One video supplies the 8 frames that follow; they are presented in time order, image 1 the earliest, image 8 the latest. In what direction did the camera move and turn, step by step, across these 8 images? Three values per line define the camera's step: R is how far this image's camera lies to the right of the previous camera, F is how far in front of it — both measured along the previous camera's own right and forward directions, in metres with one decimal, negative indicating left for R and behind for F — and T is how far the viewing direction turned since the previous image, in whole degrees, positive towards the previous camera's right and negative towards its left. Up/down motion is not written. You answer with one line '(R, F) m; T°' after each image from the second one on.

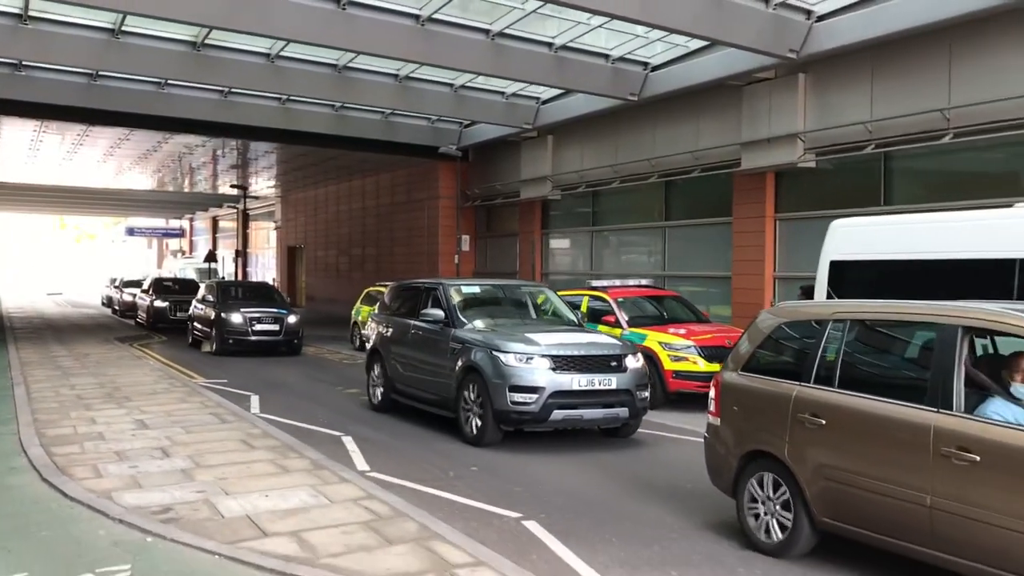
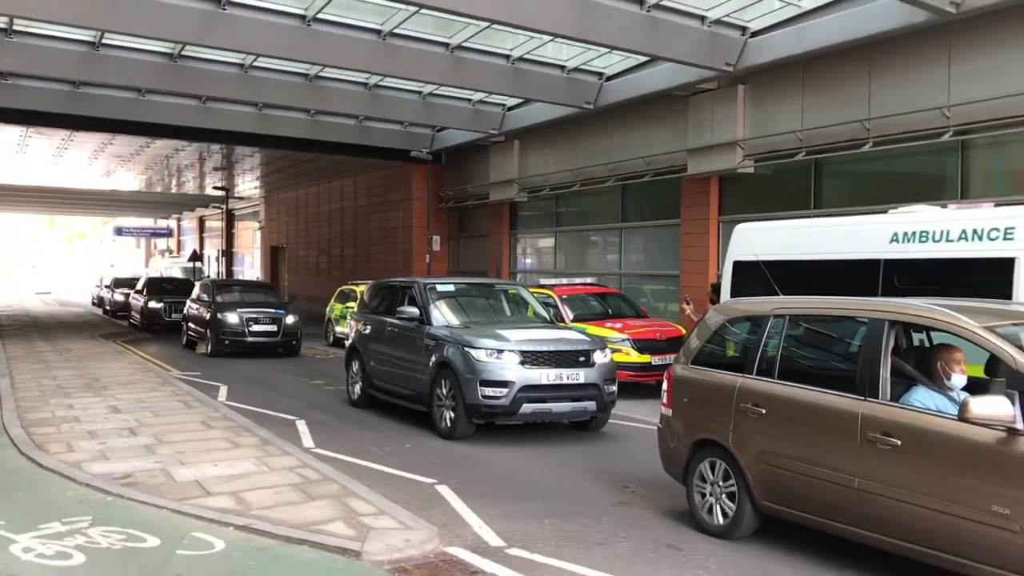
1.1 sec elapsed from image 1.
(+0.7, -1.0) m; 0°
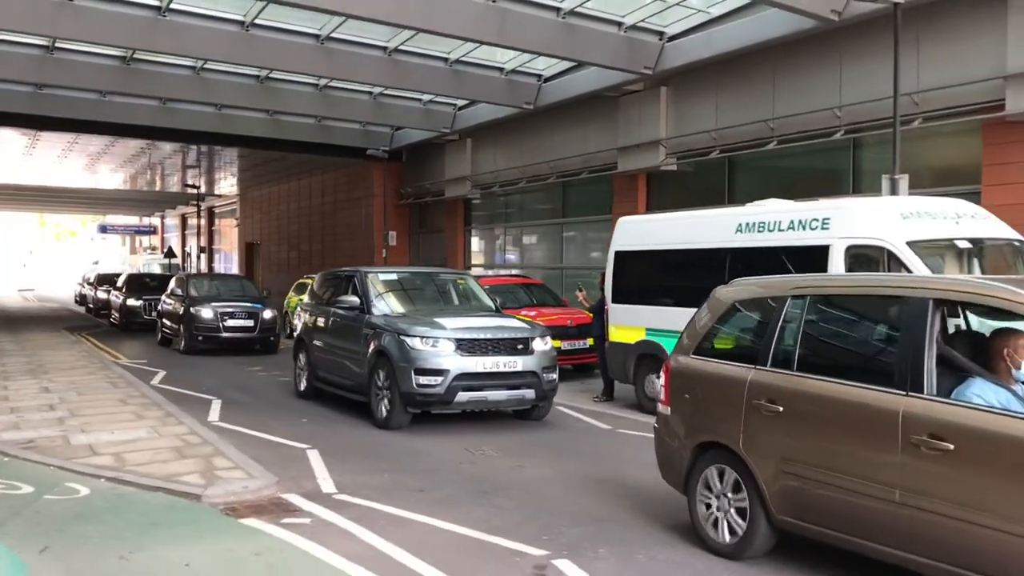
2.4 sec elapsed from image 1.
(+1.3, -0.9) m; 0°
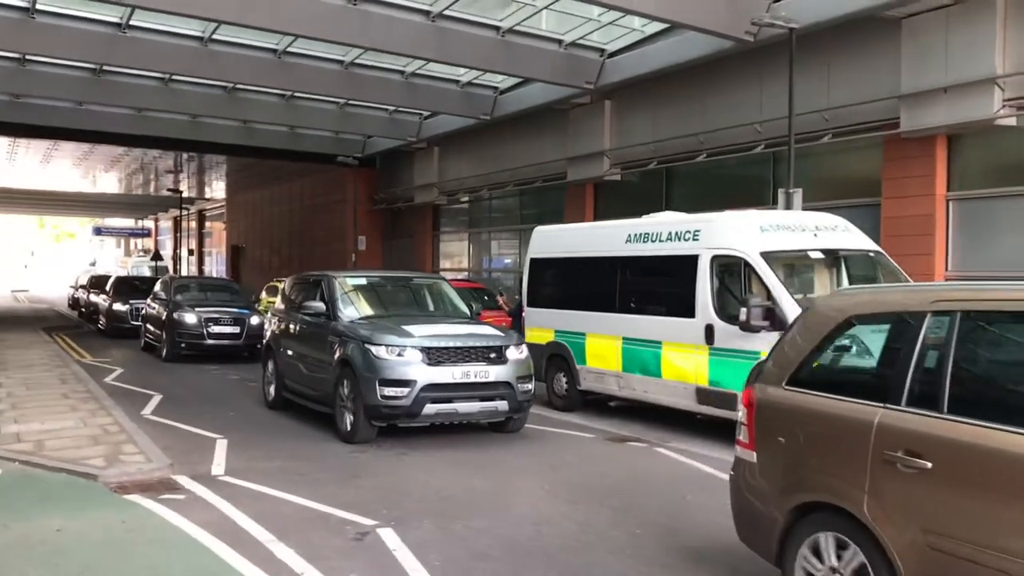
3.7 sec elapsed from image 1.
(+1.2, -0.8) m; 0°
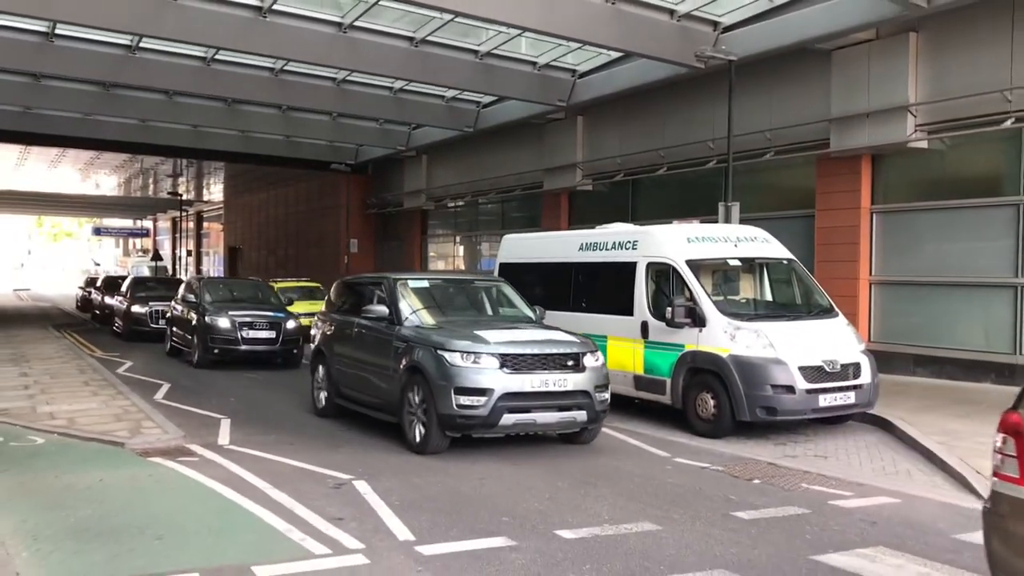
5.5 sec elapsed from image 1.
(+0.4, -1.5) m; 0°
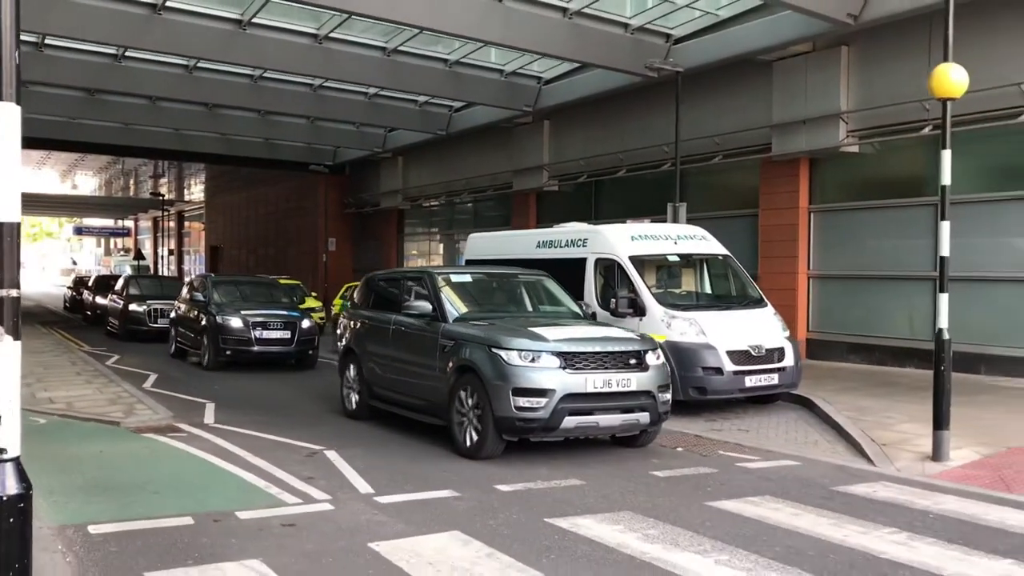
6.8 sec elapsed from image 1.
(+0.3, -1.0) m; +1°
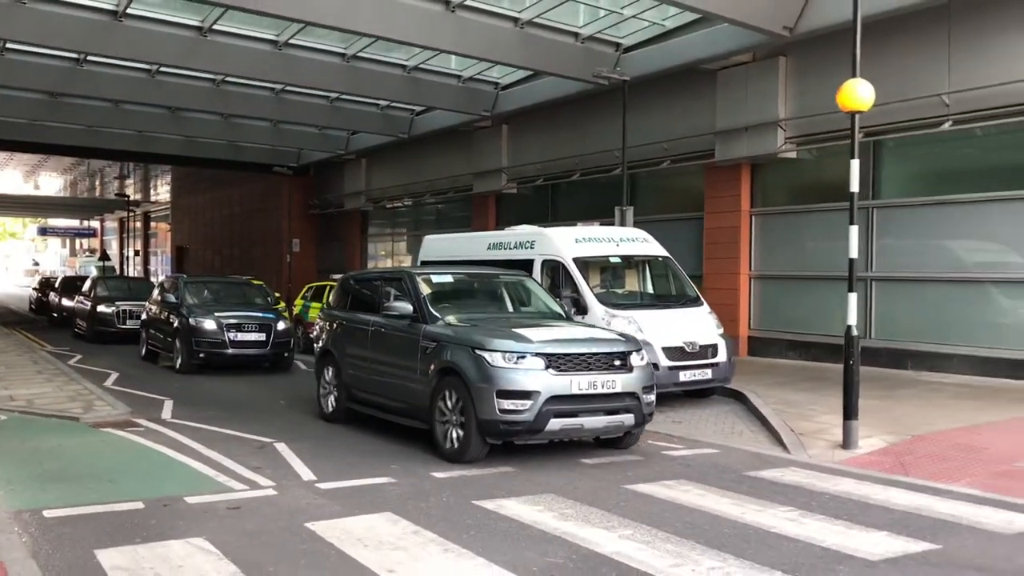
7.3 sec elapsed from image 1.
(+0.3, -0.5) m; +2°
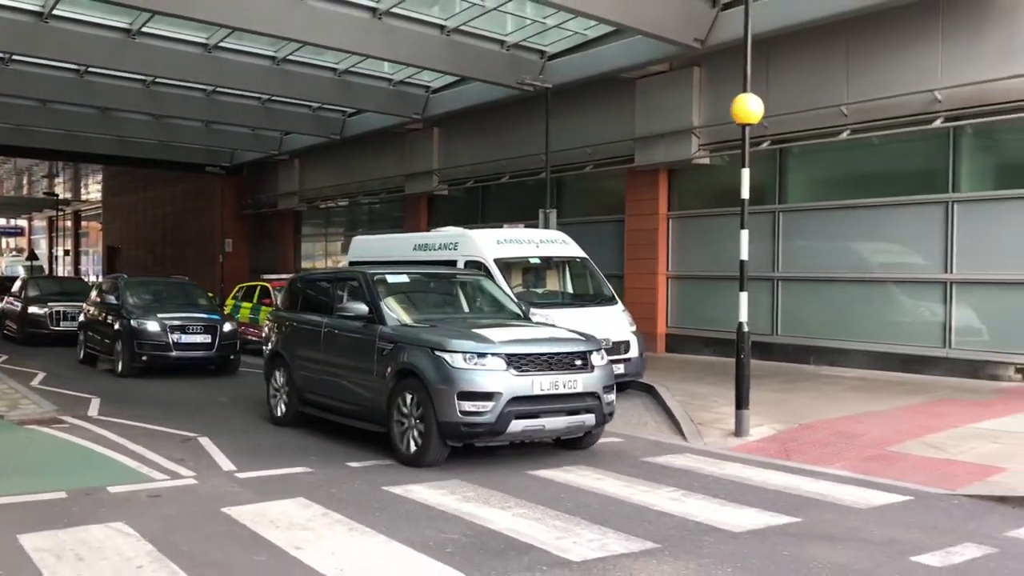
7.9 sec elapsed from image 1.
(+0.3, -0.5) m; +4°
